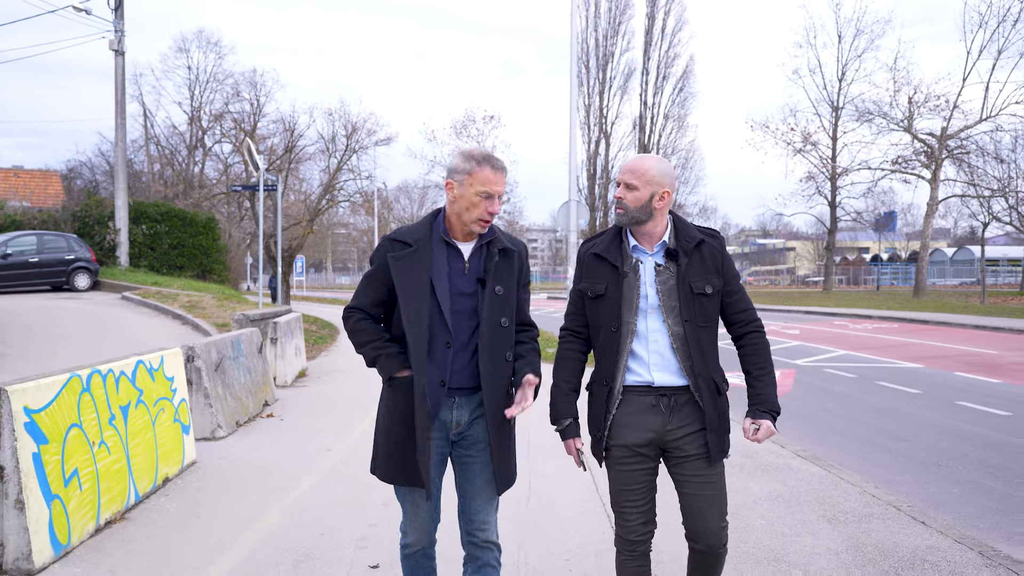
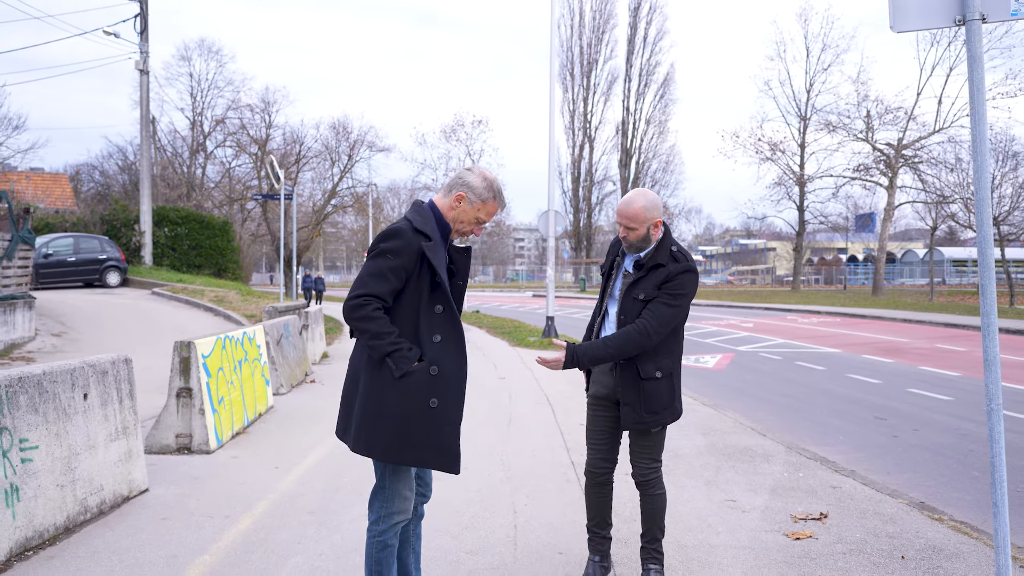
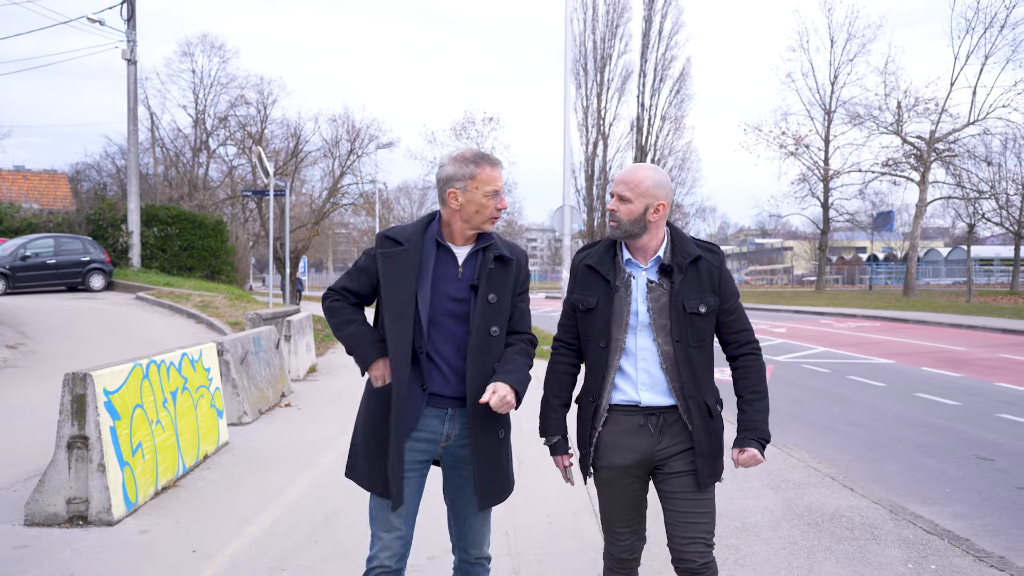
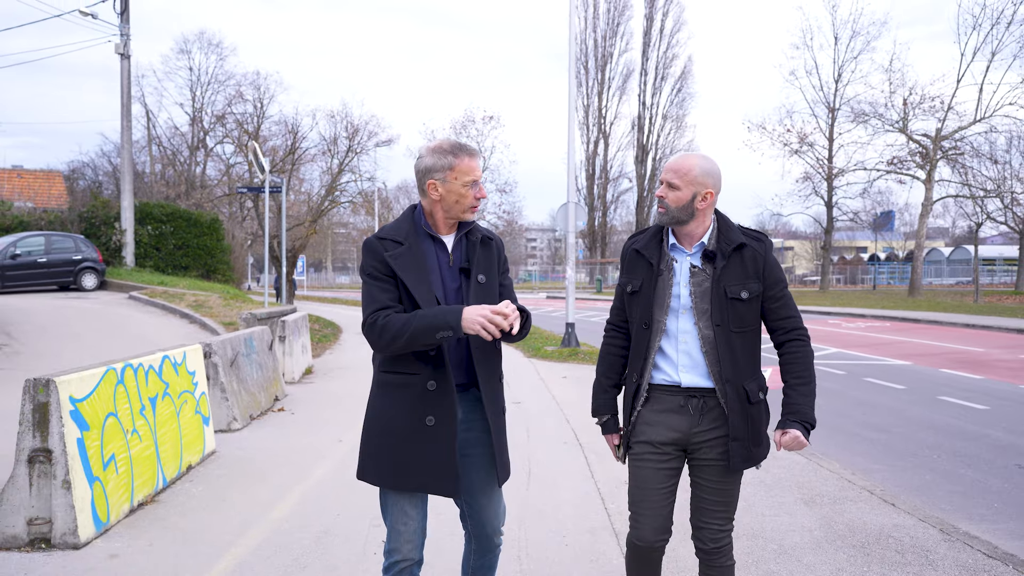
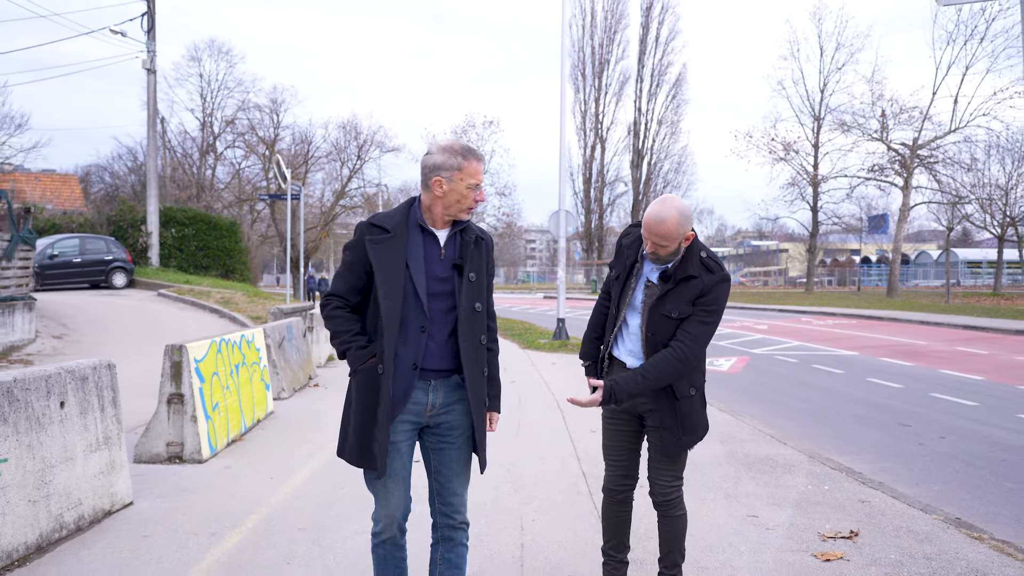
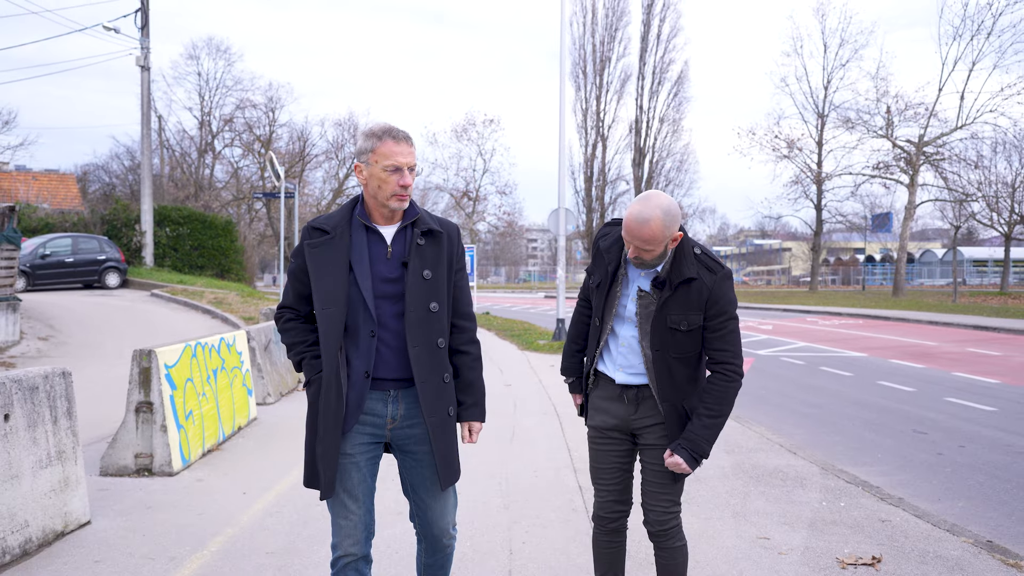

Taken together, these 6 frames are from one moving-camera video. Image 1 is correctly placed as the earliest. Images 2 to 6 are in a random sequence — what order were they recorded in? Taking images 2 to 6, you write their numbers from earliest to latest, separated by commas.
4, 3, 6, 5, 2
